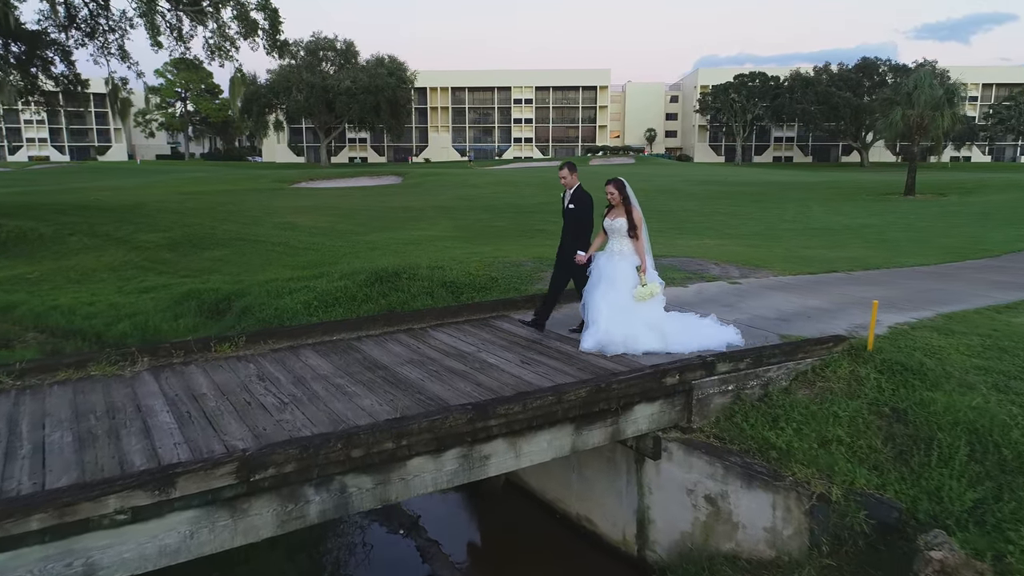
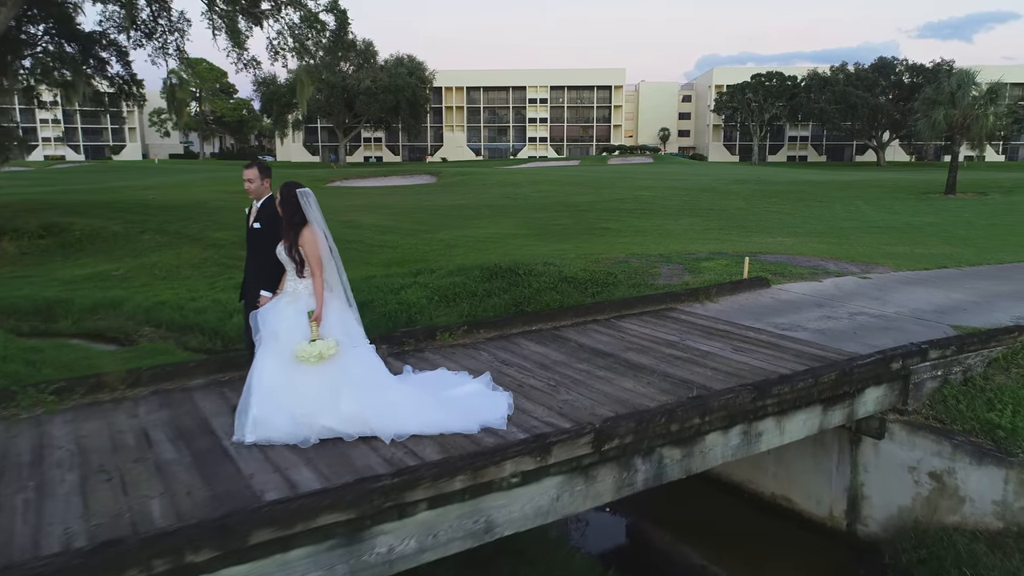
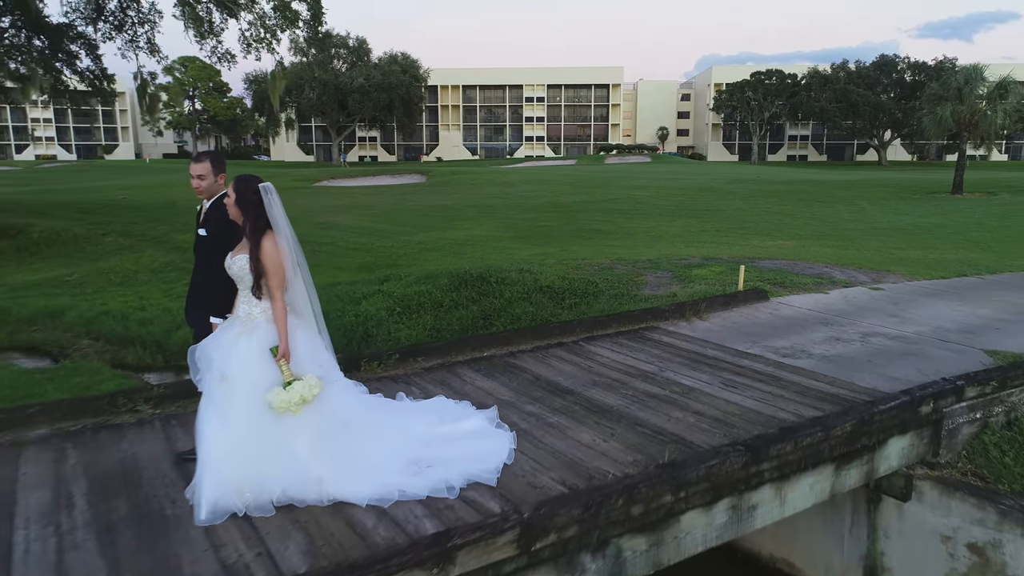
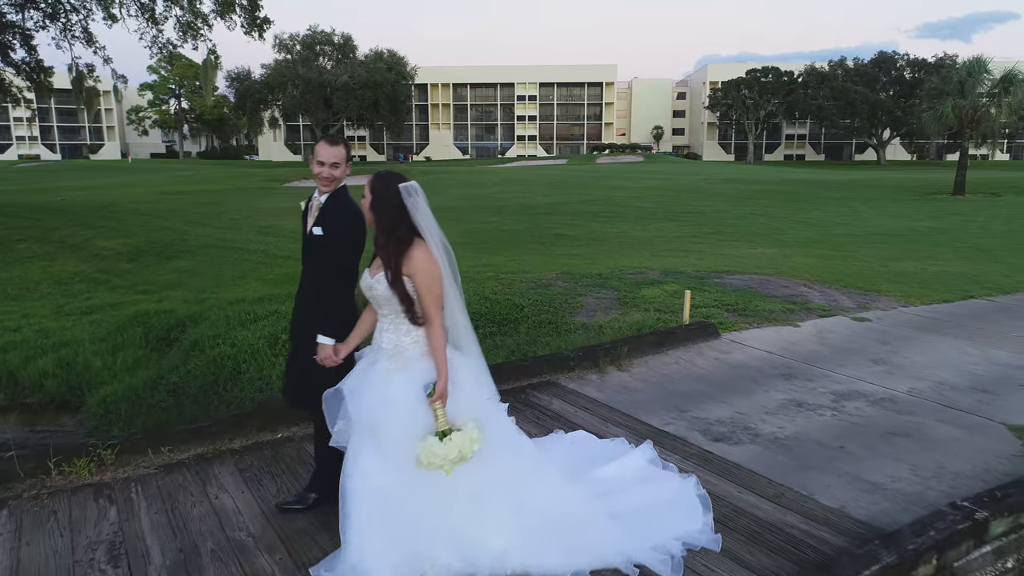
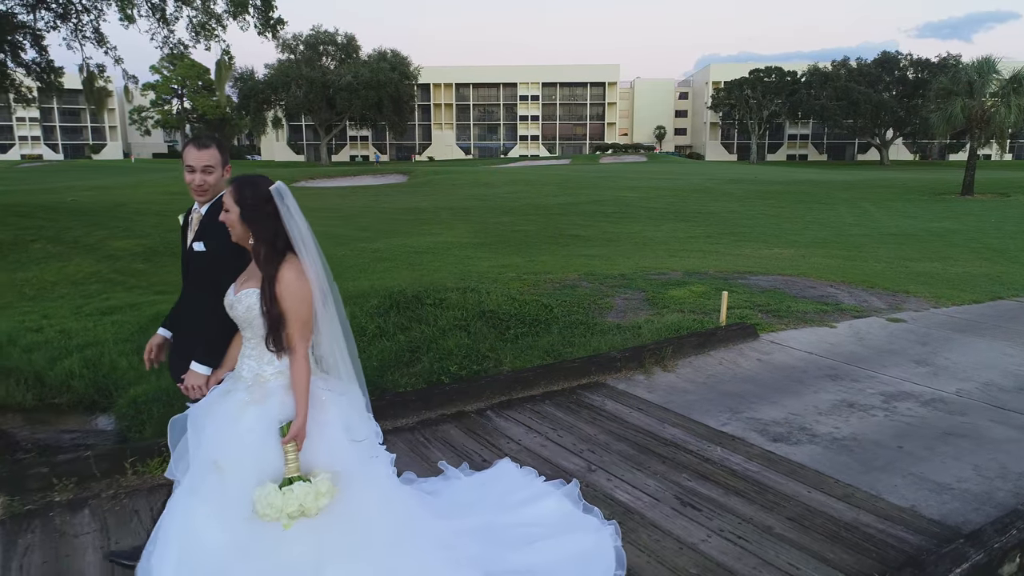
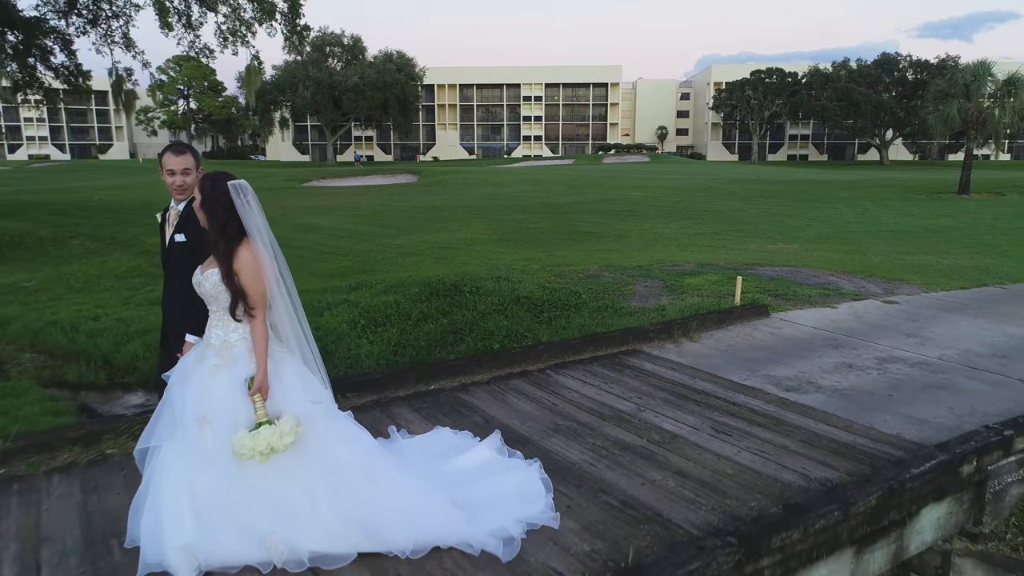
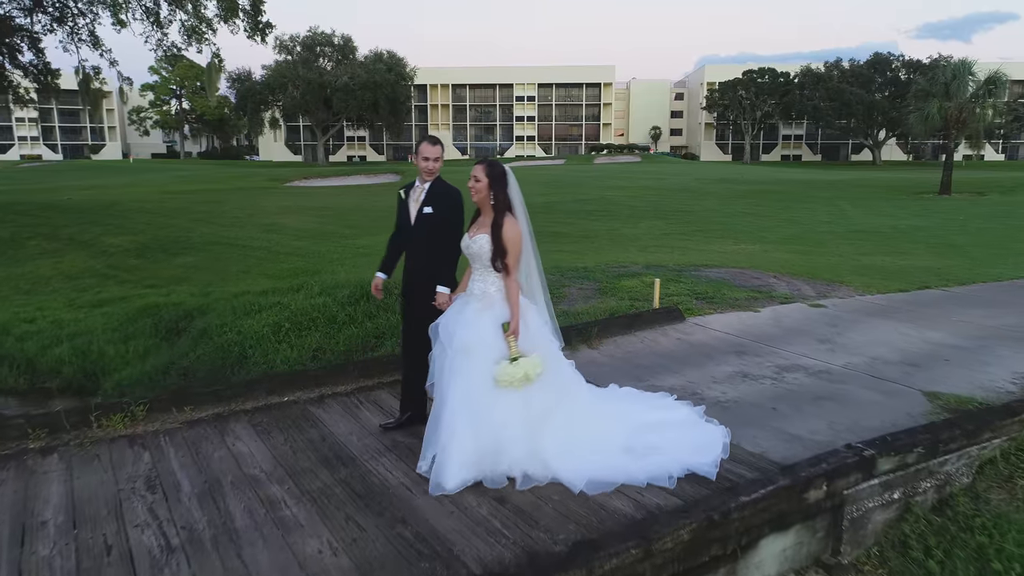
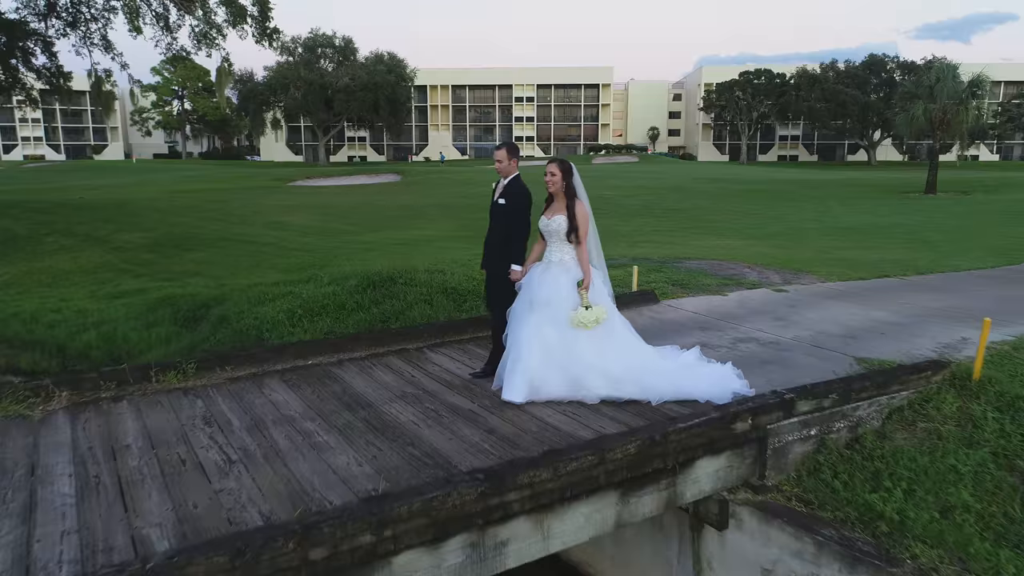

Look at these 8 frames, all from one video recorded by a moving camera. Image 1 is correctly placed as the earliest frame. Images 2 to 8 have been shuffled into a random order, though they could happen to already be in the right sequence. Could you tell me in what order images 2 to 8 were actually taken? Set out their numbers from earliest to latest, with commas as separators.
8, 7, 4, 5, 6, 3, 2
